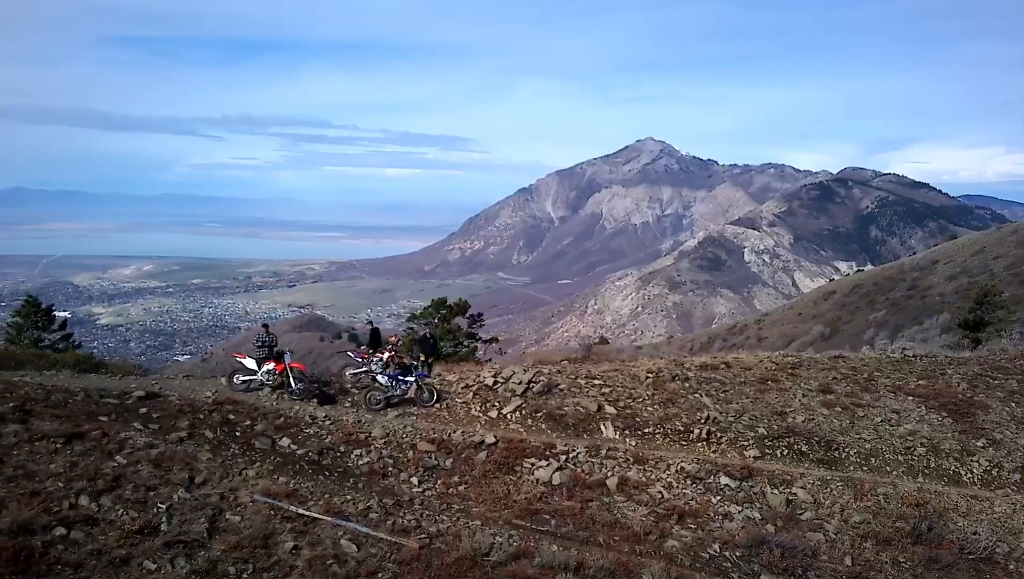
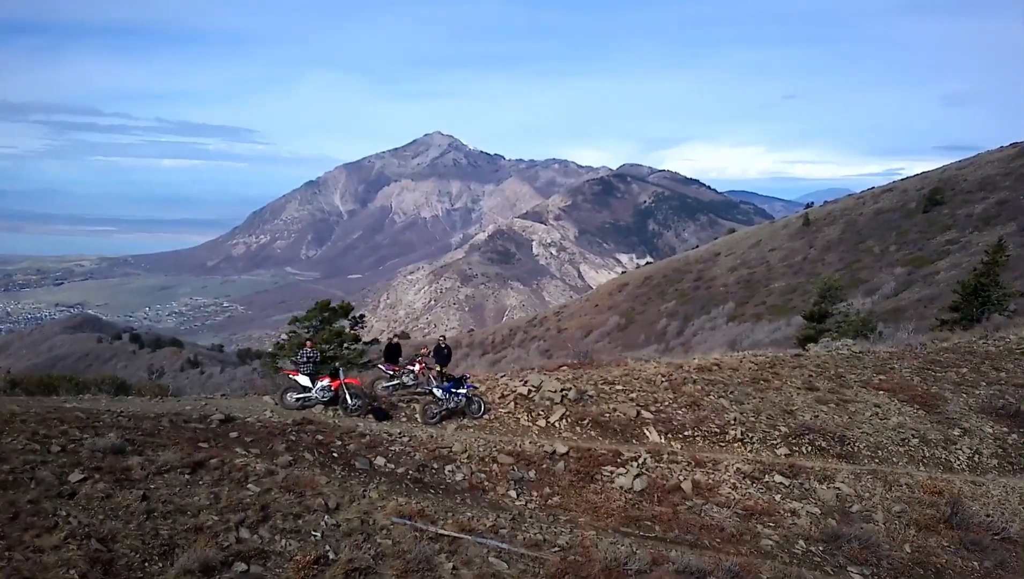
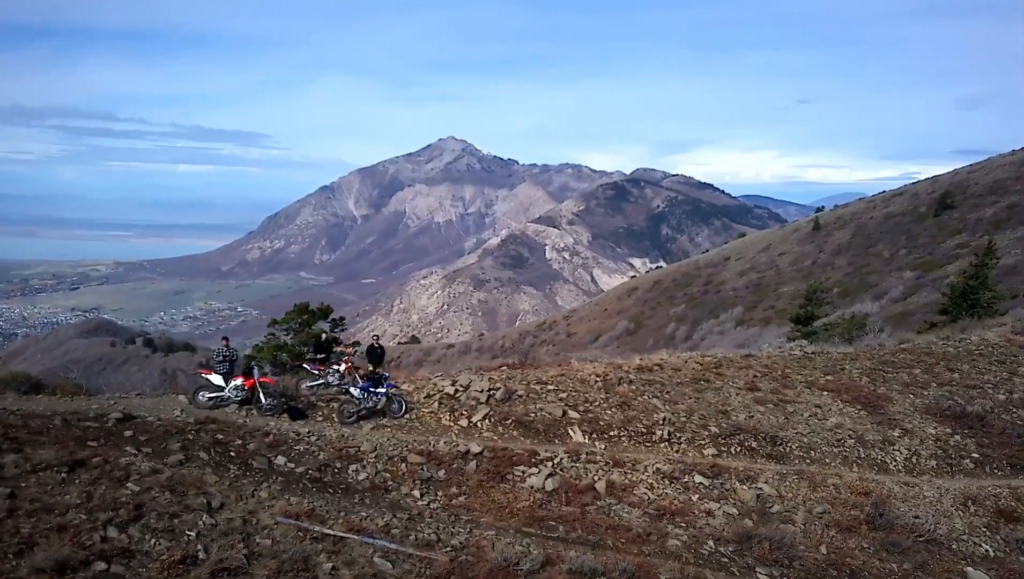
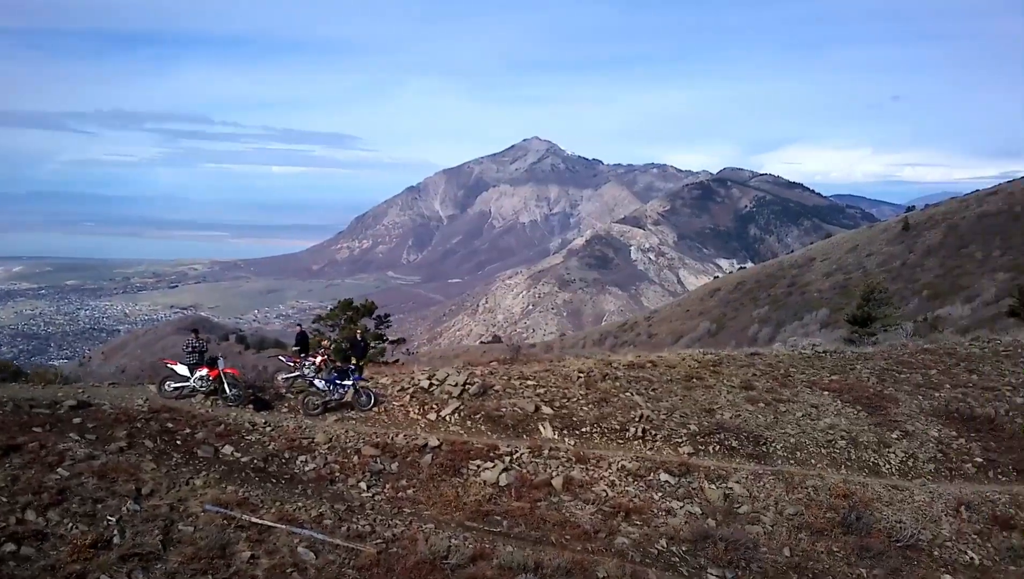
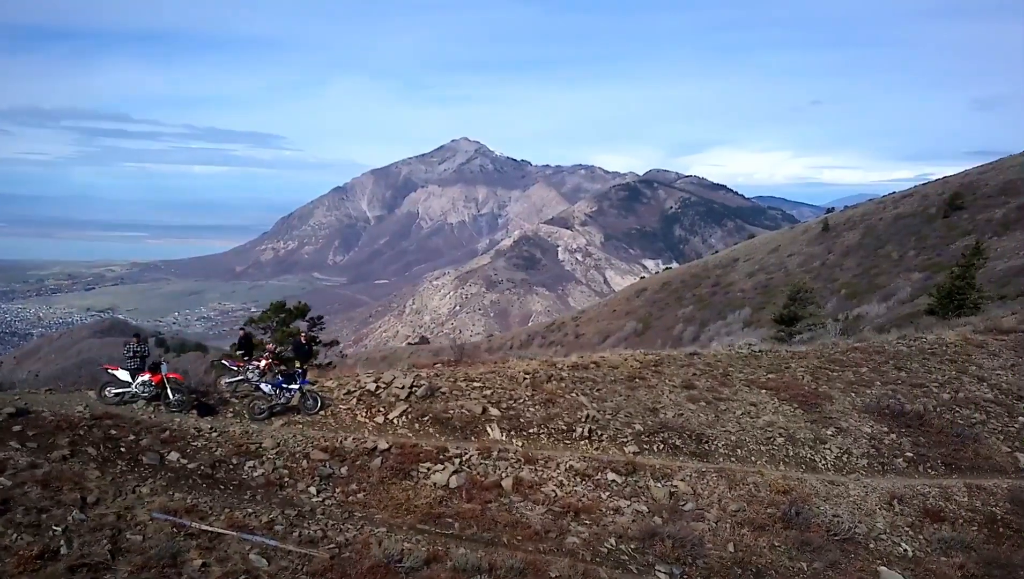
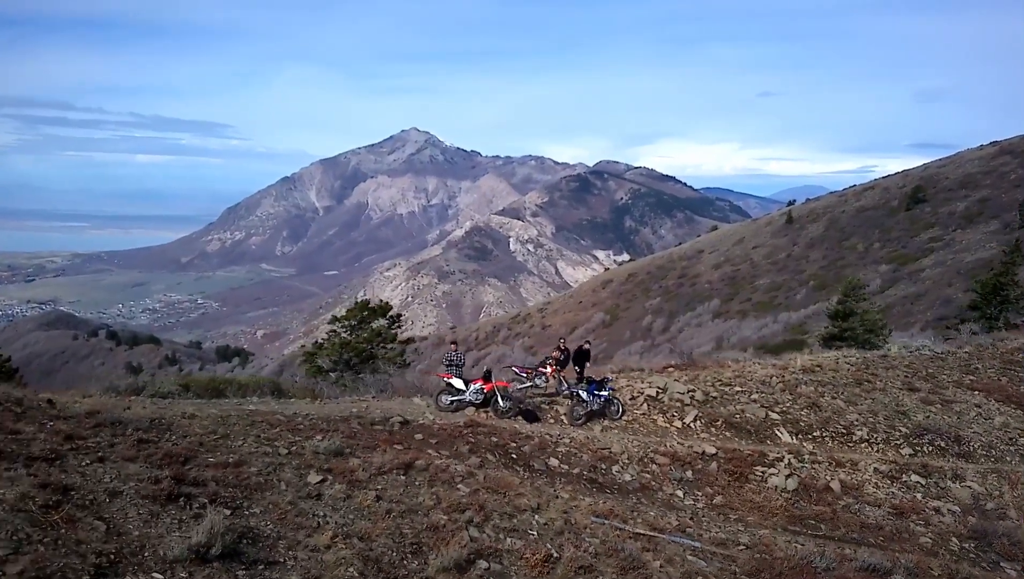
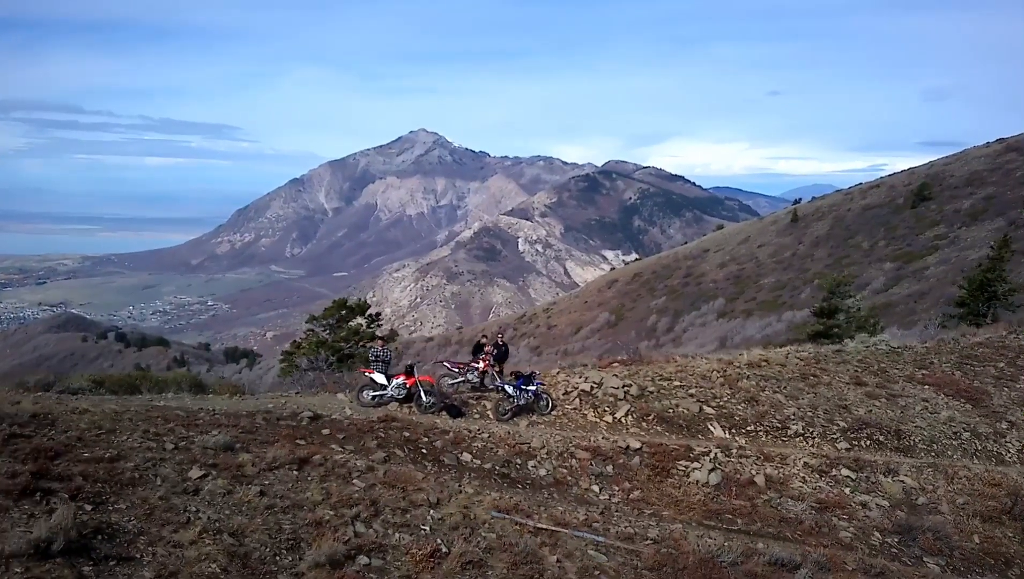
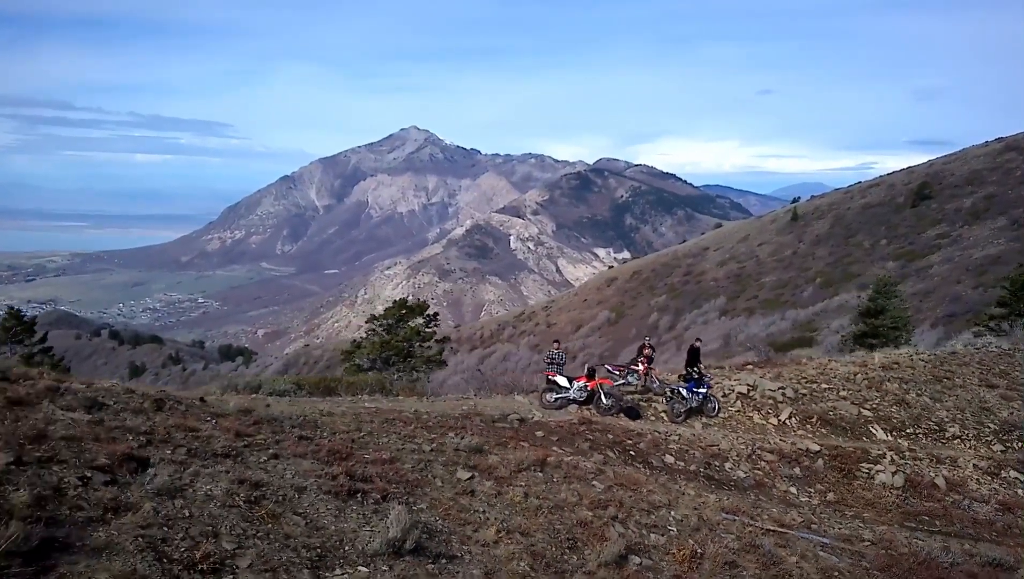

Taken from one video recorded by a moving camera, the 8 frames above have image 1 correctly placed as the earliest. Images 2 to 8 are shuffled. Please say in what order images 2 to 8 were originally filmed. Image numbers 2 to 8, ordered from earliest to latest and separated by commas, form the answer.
4, 5, 3, 2, 7, 6, 8
